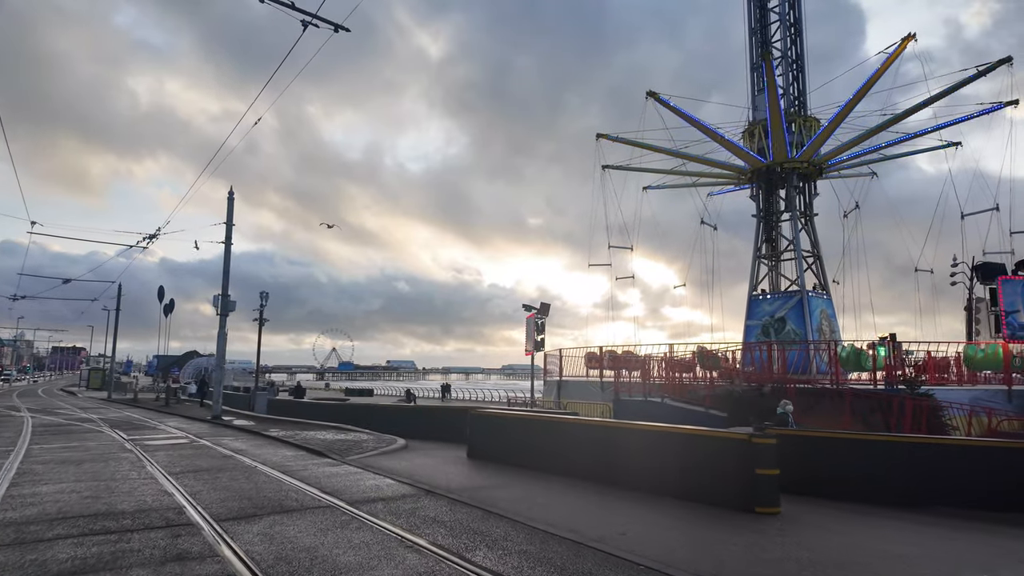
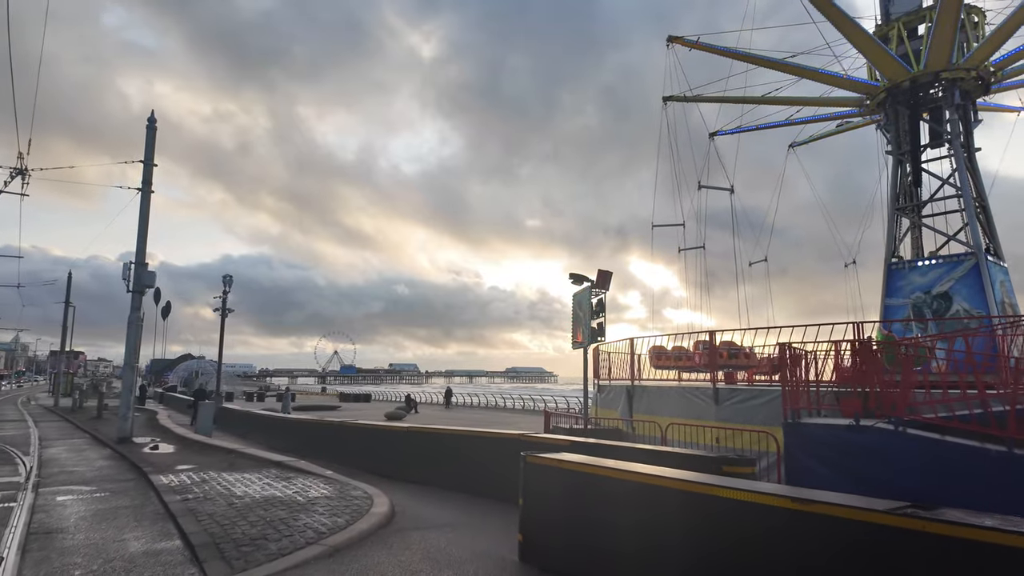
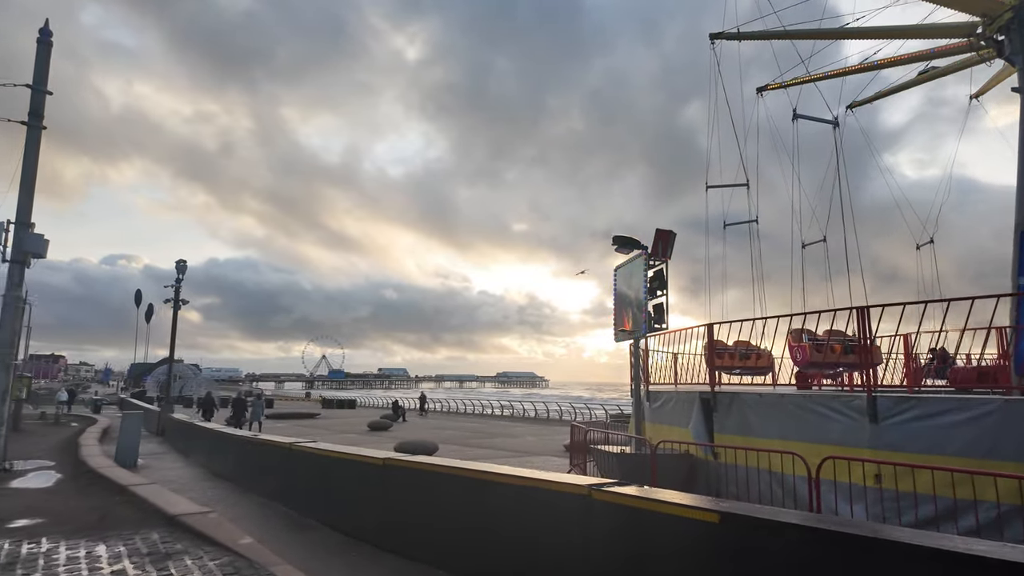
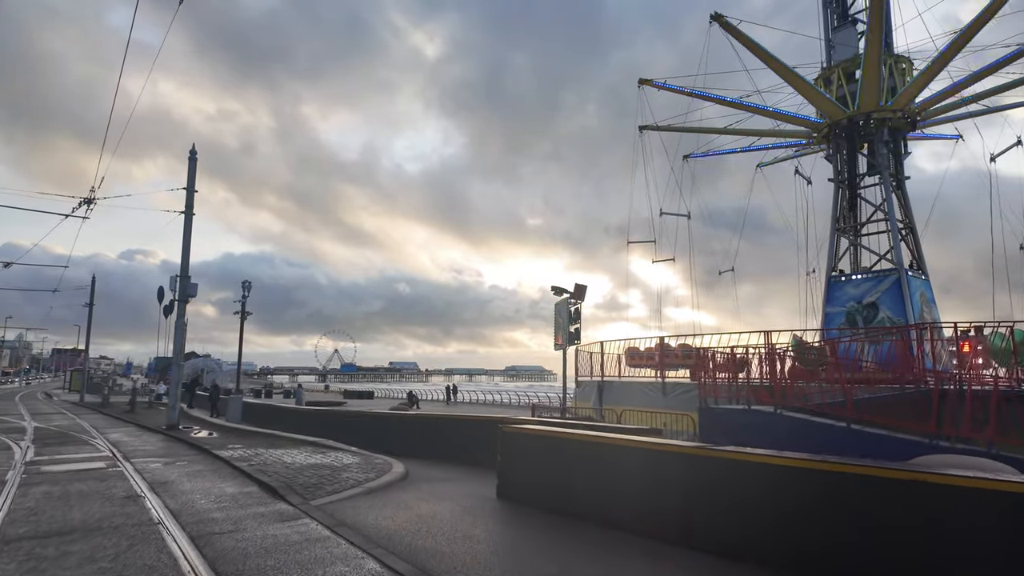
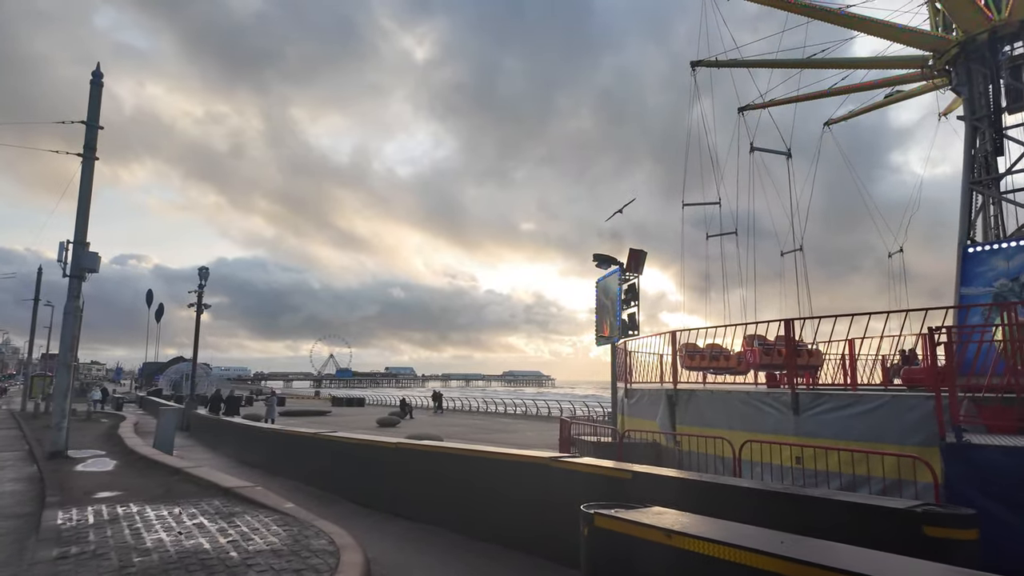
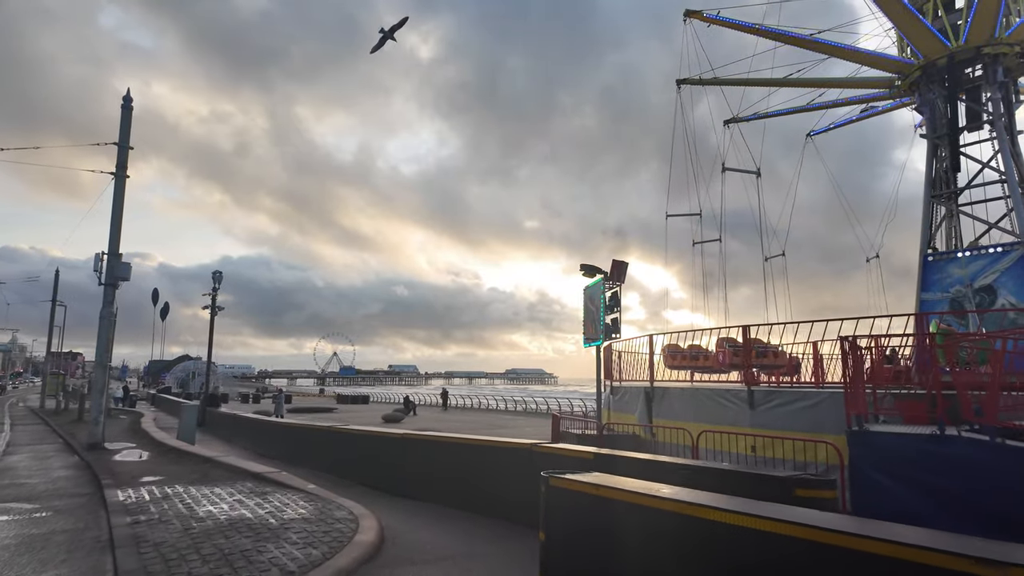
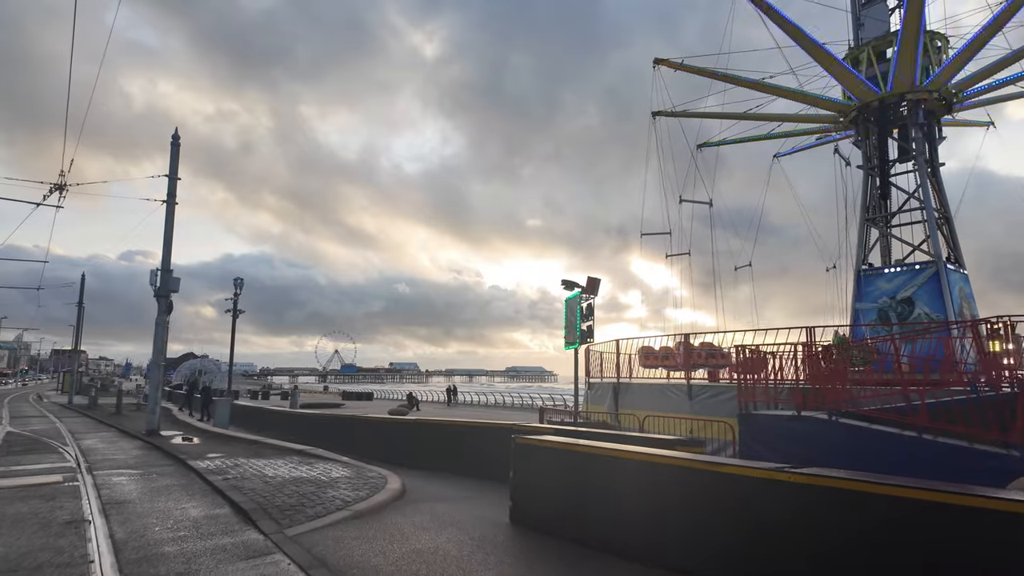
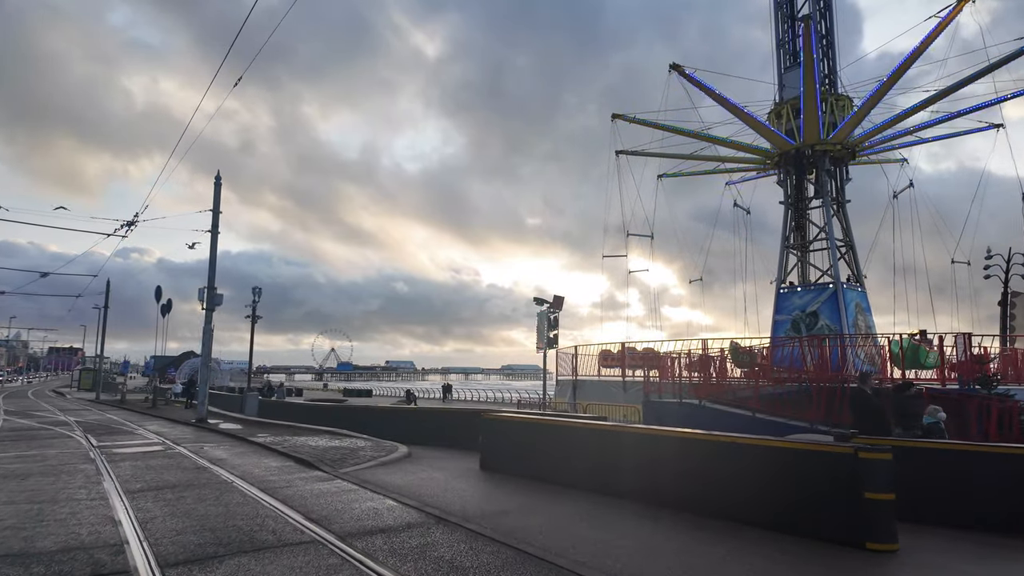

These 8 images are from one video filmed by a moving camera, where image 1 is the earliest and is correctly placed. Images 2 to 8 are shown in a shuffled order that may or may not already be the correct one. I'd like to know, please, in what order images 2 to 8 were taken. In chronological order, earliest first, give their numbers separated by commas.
8, 4, 7, 2, 6, 5, 3
